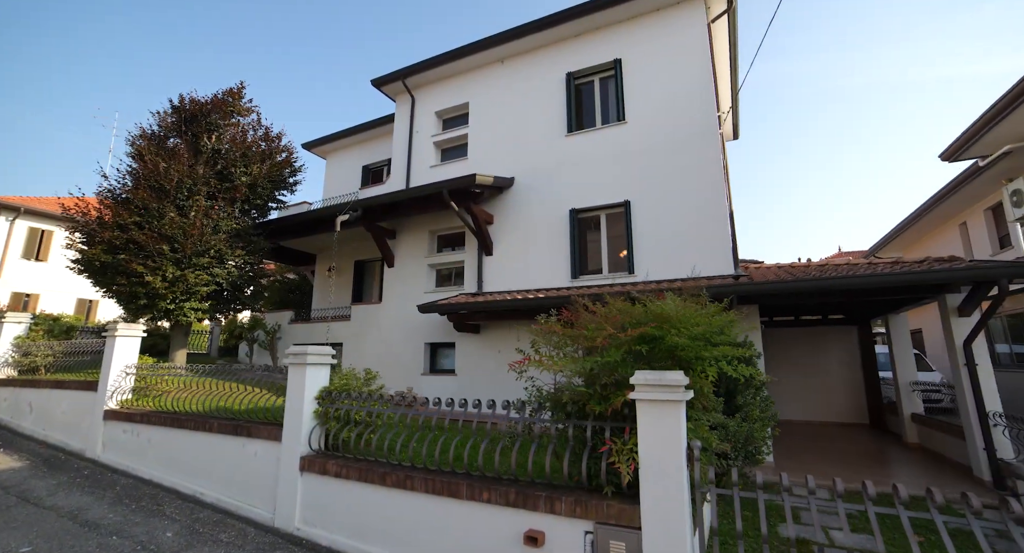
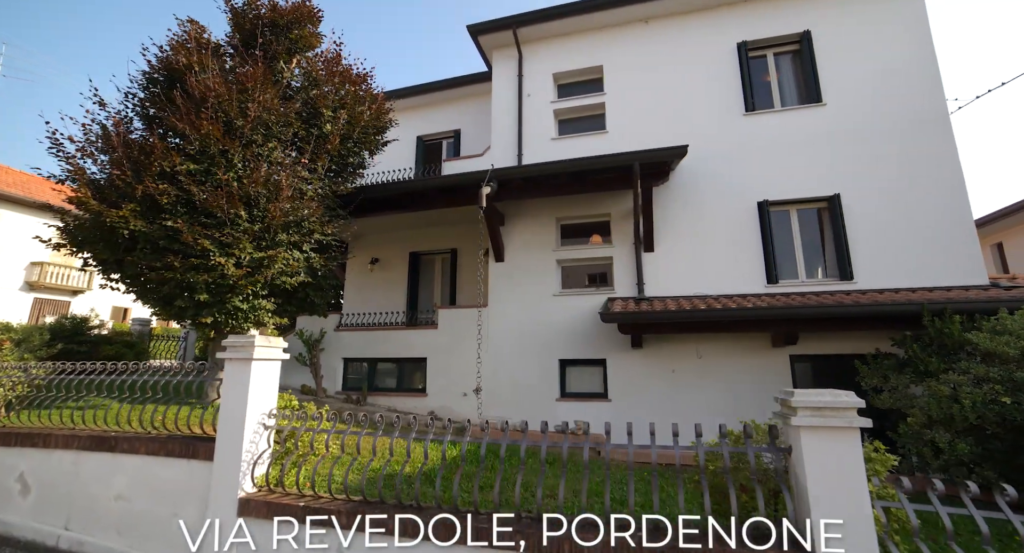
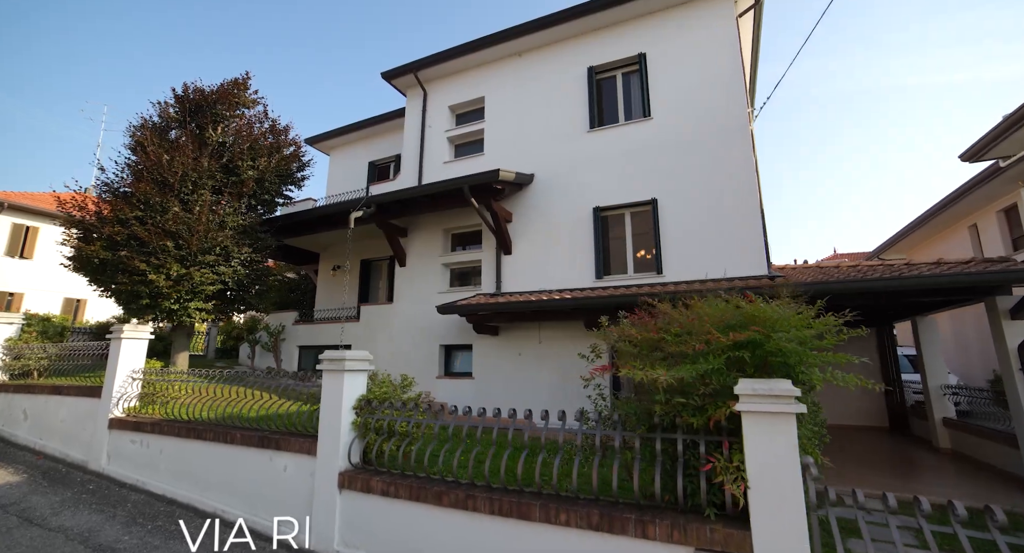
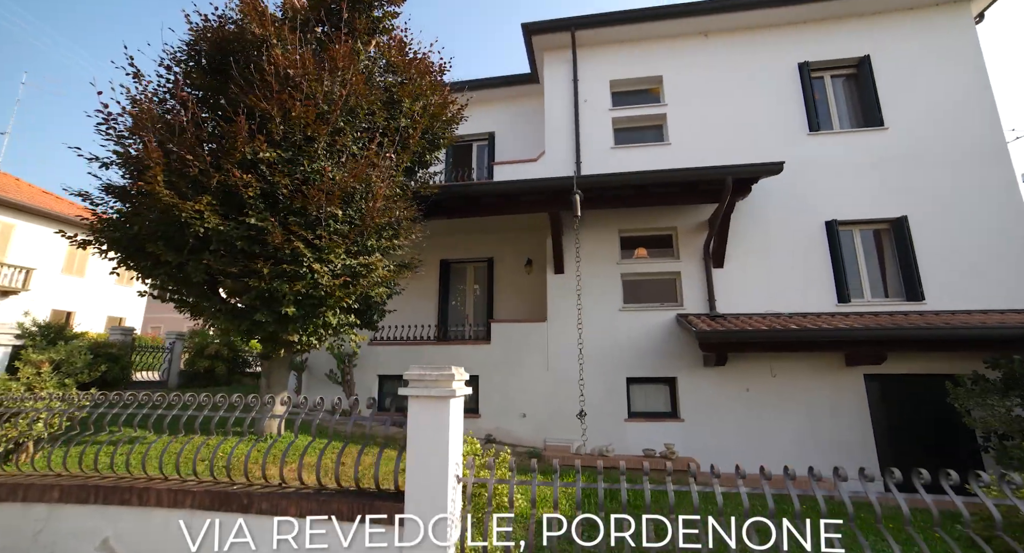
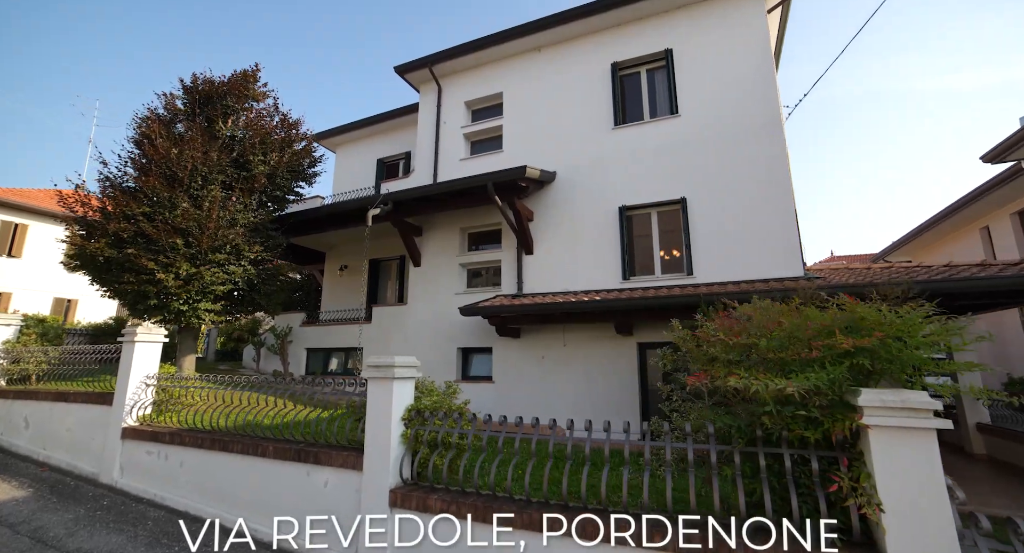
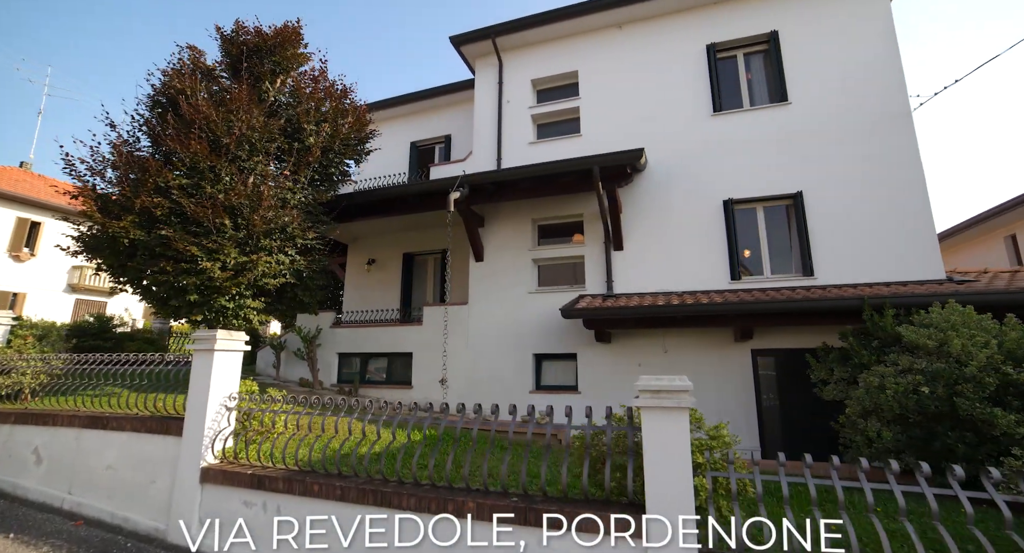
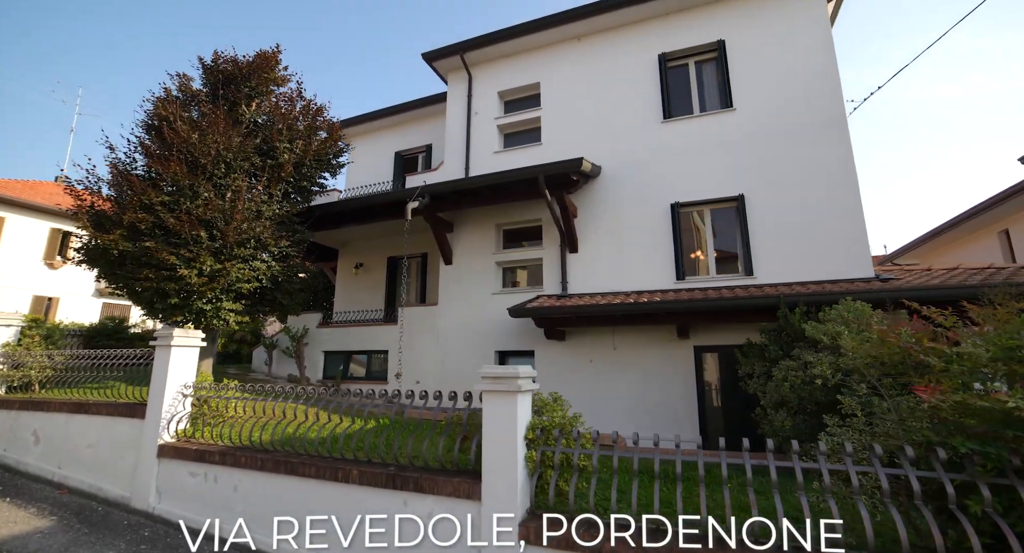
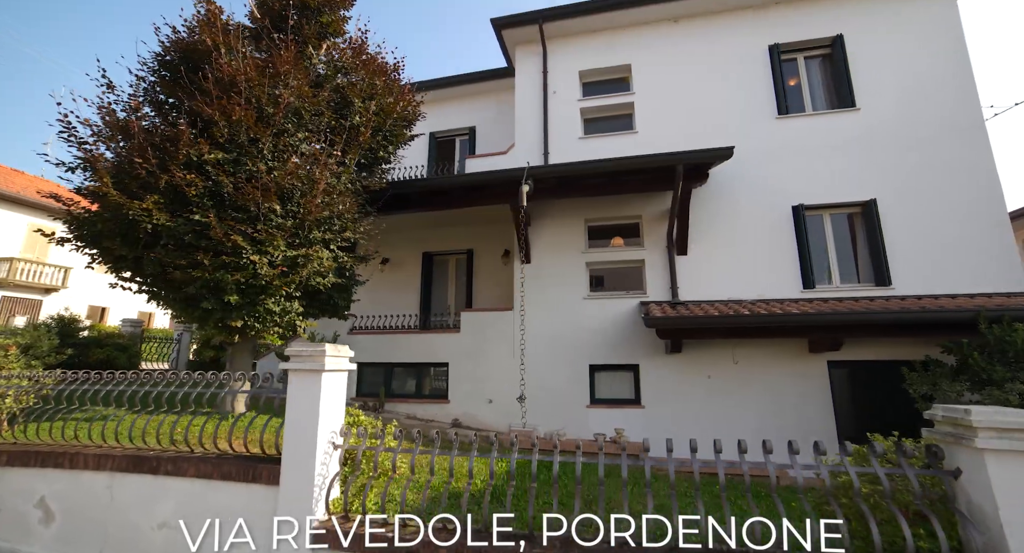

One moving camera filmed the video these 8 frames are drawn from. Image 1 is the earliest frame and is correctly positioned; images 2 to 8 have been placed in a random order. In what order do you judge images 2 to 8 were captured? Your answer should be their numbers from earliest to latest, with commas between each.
3, 5, 7, 6, 2, 8, 4
